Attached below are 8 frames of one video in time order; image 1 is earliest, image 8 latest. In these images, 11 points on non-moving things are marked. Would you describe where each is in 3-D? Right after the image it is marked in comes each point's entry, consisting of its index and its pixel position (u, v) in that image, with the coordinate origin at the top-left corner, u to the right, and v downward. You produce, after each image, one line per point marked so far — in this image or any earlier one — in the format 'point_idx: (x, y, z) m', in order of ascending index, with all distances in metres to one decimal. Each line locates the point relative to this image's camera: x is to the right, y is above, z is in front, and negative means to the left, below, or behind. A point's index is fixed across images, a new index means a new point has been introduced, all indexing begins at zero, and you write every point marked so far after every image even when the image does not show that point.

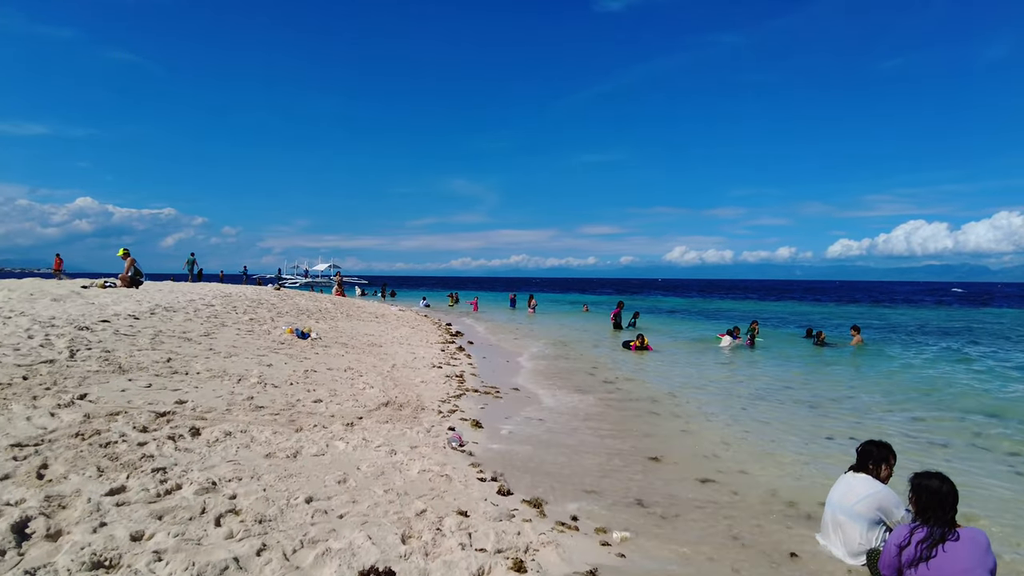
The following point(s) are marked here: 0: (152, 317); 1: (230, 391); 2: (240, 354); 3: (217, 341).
0: (-6.3, -0.5, +11.6) m
1: (-3.2, -1.2, +7.4) m
2: (-4.1, -1.0, +10.0) m
3: (-4.8, -0.9, +10.7) m
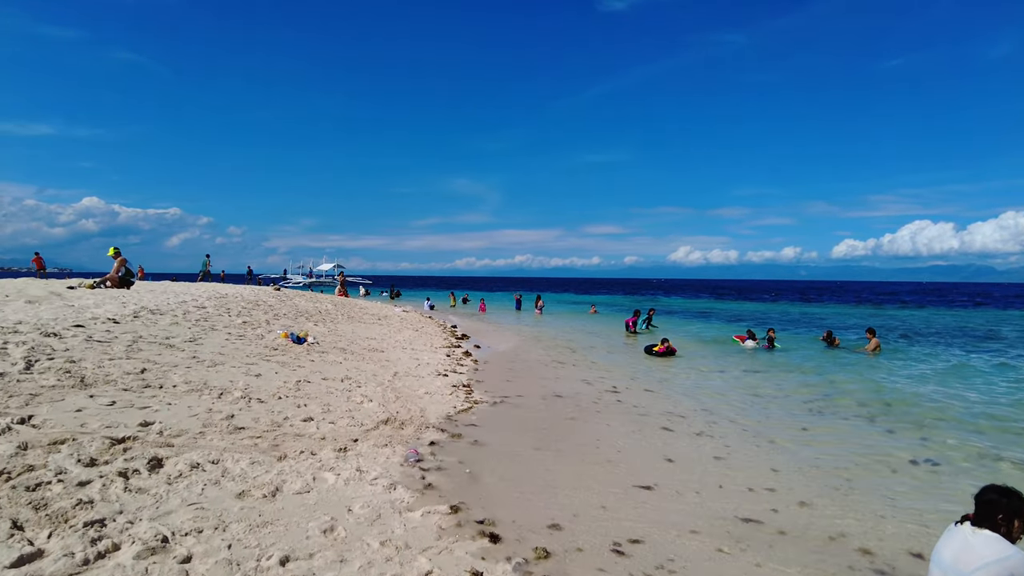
0: (-6.1, -0.5, +10.7) m
1: (-3.0, -1.2, +6.5) m
2: (-3.9, -1.0, +9.0) m
3: (-4.6, -0.9, +9.8) m
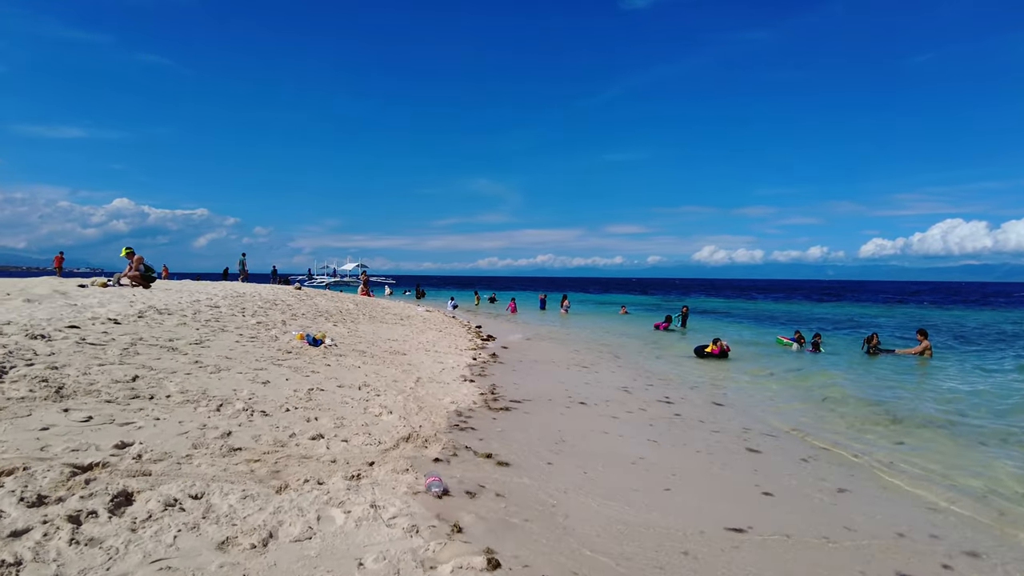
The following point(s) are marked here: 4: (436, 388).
0: (-5.6, -0.5, +10.0) m
1: (-2.6, -1.2, +5.6) m
2: (-3.5, -1.0, +8.2) m
3: (-4.1, -0.9, +9.0) m
4: (-1.1, -1.4, +9.5) m
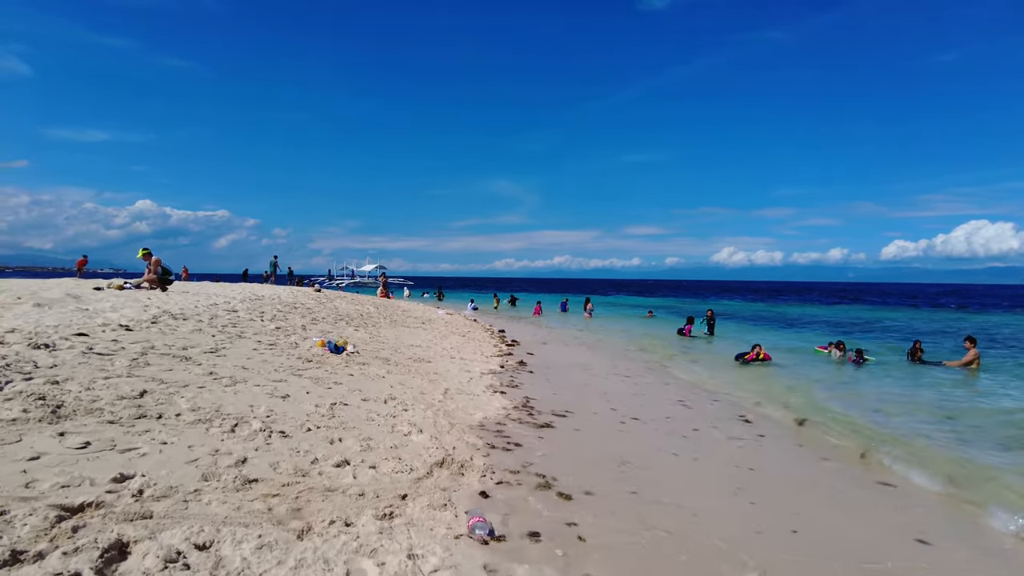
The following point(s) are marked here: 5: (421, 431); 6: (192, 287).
0: (-5.2, -0.6, +9.4) m
1: (-2.2, -1.2, +5.0) m
2: (-3.0, -1.1, +7.6) m
3: (-3.6, -0.9, +8.4) m
4: (-0.6, -1.5, +8.8) m
5: (-0.9, -1.4, +6.7) m
6: (-9.1, 0.0, +18.9) m
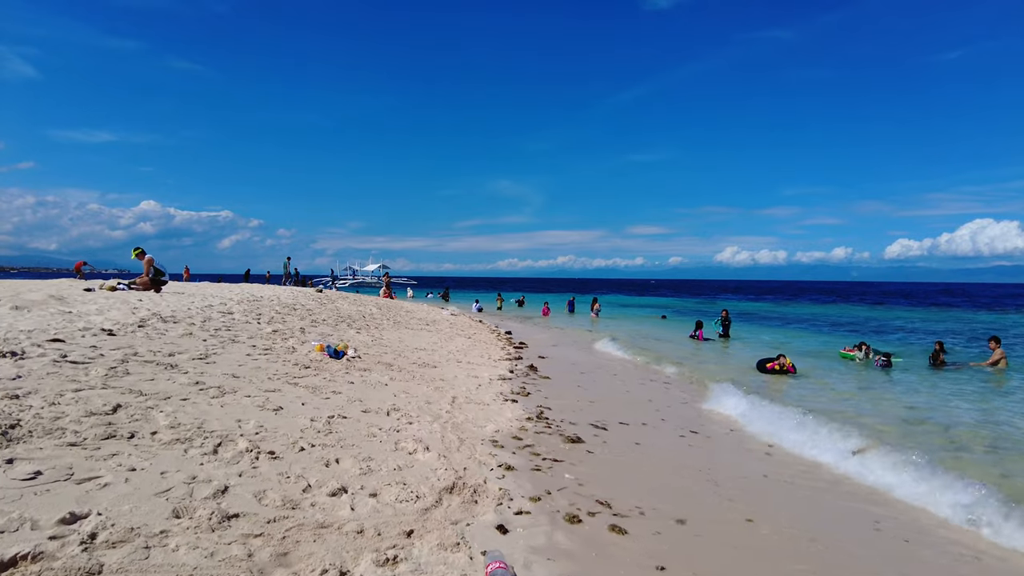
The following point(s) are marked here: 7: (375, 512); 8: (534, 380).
0: (-5.0, -0.6, +8.8) m
1: (-2.1, -1.2, +4.3) m
2: (-2.9, -1.1, +6.9) m
3: (-3.5, -0.9, +7.7) m
4: (-0.5, -1.5, +8.1) m
5: (-0.7, -1.4, +6.0) m
6: (-8.9, 0.0, +18.2) m
7: (-0.9, -1.4, +4.3) m
8: (+0.4, -1.6, +11.6) m
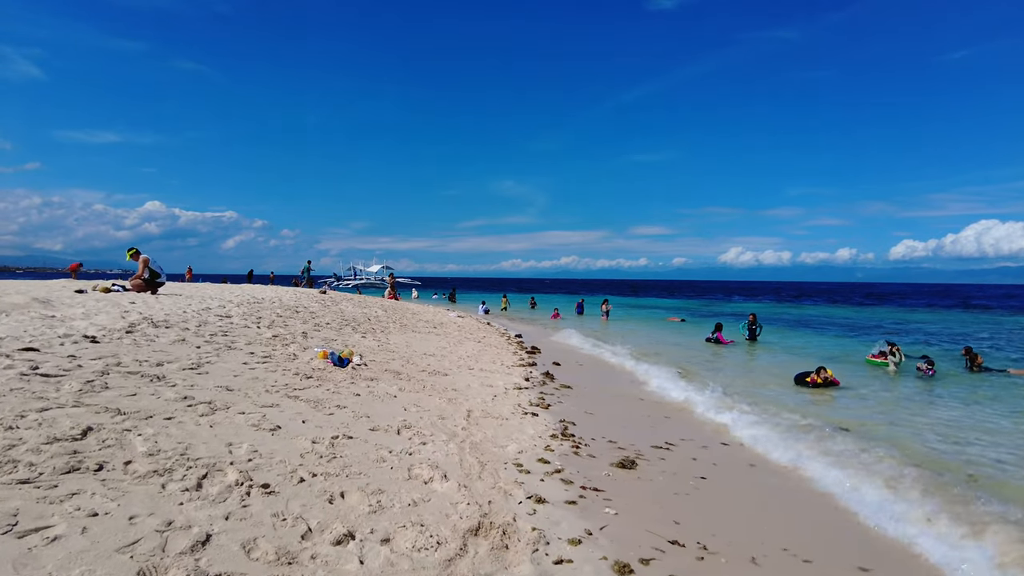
0: (-4.7, -0.6, +8.0) m
1: (-1.9, -1.3, +3.6) m
2: (-2.6, -1.1, +6.2) m
3: (-3.2, -1.0, +7.0) m
4: (-0.2, -1.5, +7.4) m
5: (-0.5, -1.5, +5.2) m
6: (-8.6, 0.0, +17.5) m
7: (-0.7, -1.5, +3.6) m
8: (+0.7, -1.6, +10.8) m
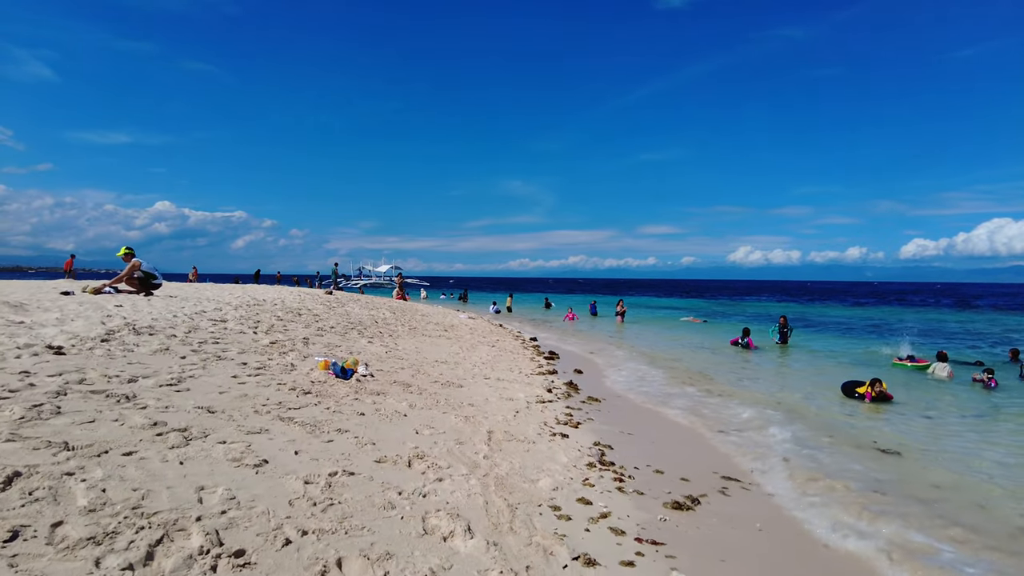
0: (-4.4, -0.7, +7.0) m
1: (-1.6, -1.3, +2.6) m
2: (-2.4, -1.1, +5.2) m
3: (-3.0, -1.0, +6.0) m
4: (+0.1, -1.6, +6.3) m
5: (-0.3, -1.5, +4.2) m
6: (-8.2, -0.1, +16.6) m
7: (-0.4, -1.5, +2.5) m
8: (+1.0, -1.7, +9.7) m
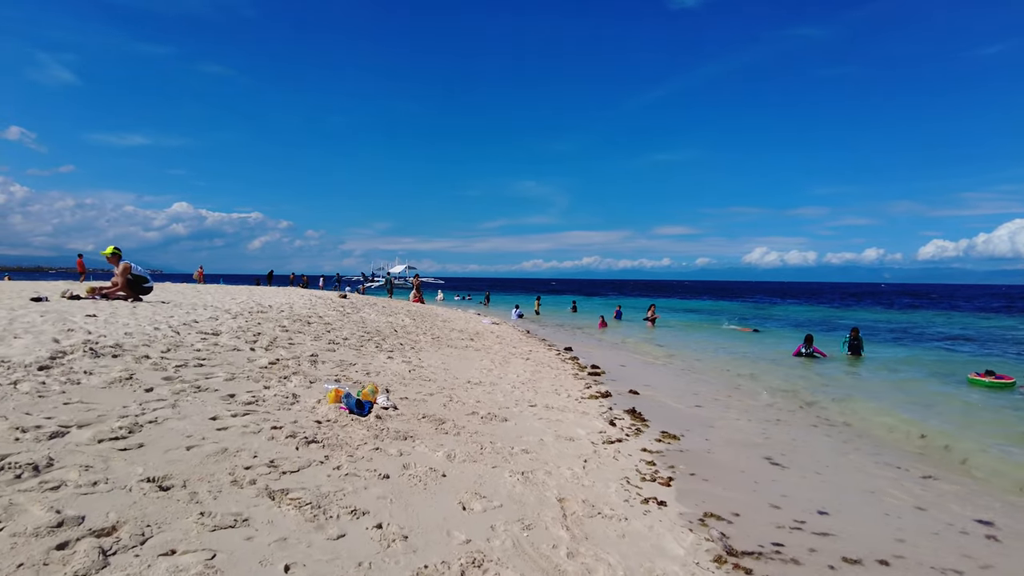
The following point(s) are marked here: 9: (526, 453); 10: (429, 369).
0: (-3.8, -0.7, +5.2) m
1: (-1.1, -1.4, +0.6) m
2: (-1.8, -1.2, +3.2) m
3: (-2.4, -1.1, +4.1) m
4: (+0.7, -1.7, +4.3) m
5: (+0.3, -1.6, +2.2) m
6: (-7.3, -0.2, +14.7) m
7: (+0.1, -1.6, +0.5) m
8: (+1.6, -1.8, +7.7) m
9: (+0.1, -1.6, +6.3) m
10: (-1.3, -1.3, +10.5) m
